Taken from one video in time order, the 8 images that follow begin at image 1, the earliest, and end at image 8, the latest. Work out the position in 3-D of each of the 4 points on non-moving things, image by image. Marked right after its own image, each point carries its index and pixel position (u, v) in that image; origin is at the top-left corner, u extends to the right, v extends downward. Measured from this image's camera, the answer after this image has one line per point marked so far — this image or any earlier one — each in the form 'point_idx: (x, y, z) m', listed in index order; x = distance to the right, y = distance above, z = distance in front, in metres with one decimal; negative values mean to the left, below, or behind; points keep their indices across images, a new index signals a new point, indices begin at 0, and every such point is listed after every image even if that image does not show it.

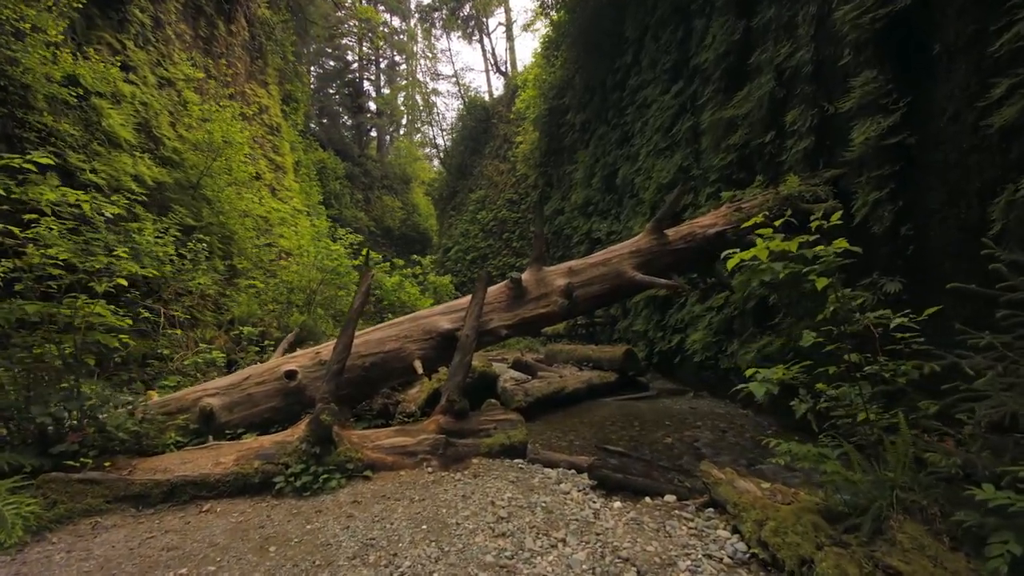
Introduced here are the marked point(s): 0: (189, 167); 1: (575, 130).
0: (-6.0, +2.3, +9.2) m
1: (+1.9, +4.6, +14.8) m
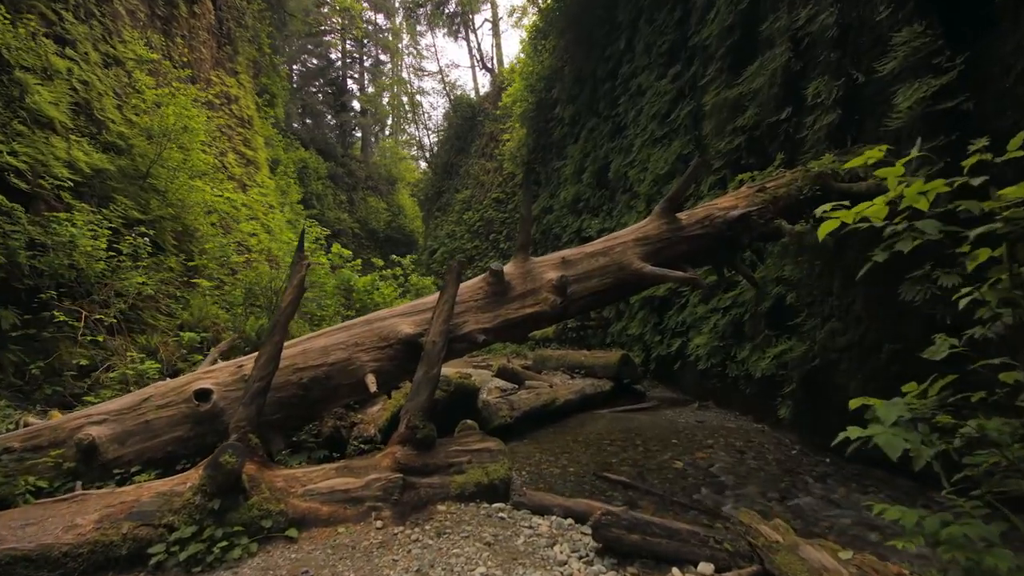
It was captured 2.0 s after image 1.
0: (-6.2, +2.2, +8.3) m
1: (+1.5, +4.6, +14.0) m
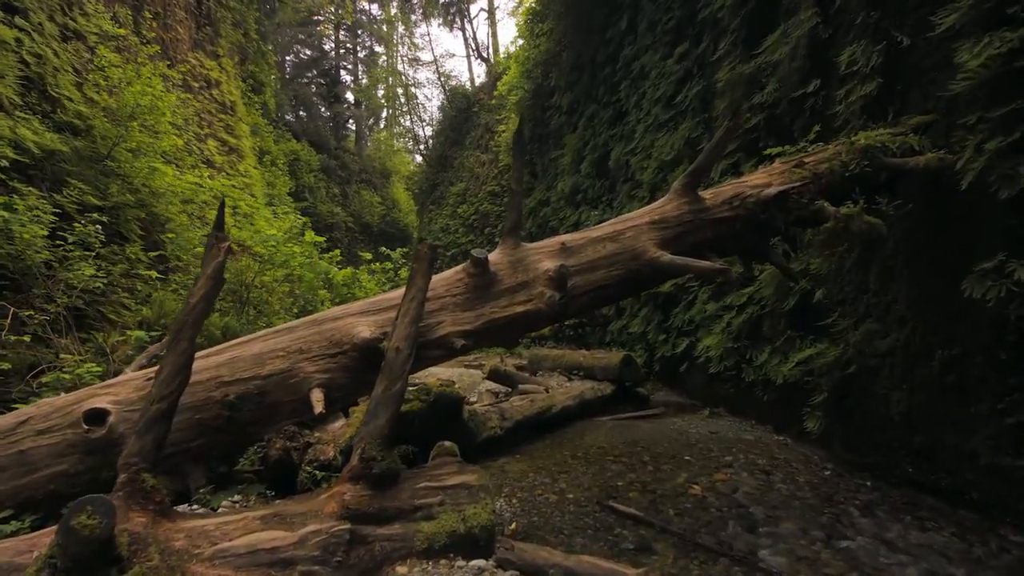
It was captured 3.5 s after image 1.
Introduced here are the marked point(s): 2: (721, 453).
0: (-6.3, +2.3, +7.6) m
1: (+1.3, +4.7, +13.4) m
2: (+1.8, -1.4, +4.4) m
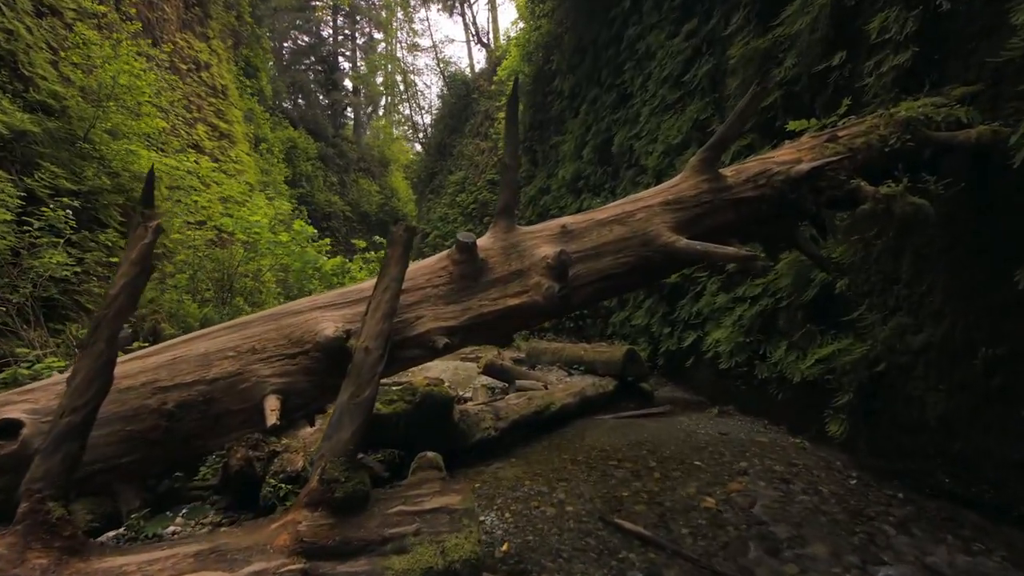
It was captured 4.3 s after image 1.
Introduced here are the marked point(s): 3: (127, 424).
0: (-6.3, +2.5, +7.2) m
1: (+1.3, +4.9, +12.9) m
2: (+1.8, -1.4, +4.0) m
3: (-1.7, -0.6, +2.2) m
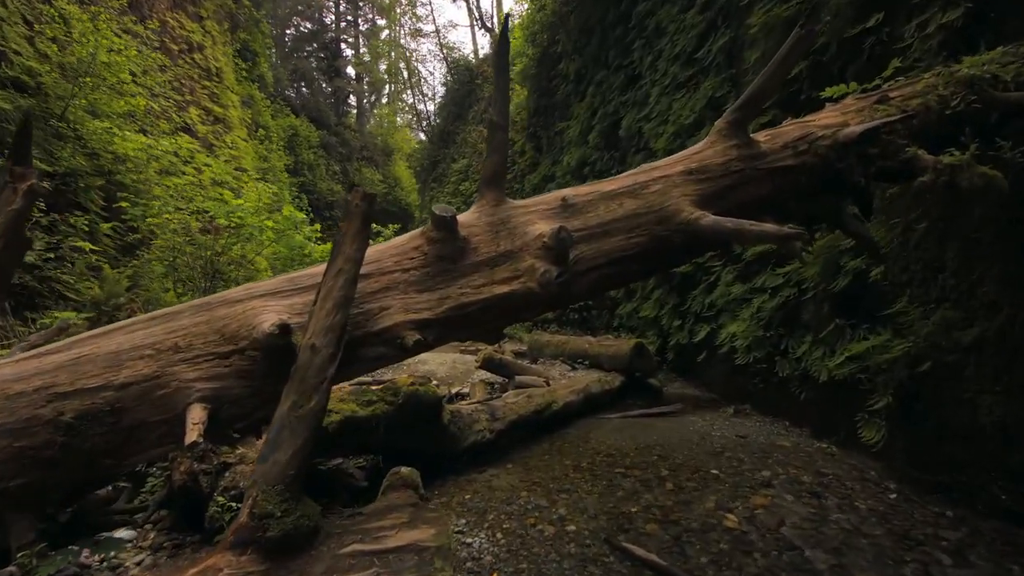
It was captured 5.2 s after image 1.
0: (-6.3, +2.7, +6.8) m
1: (+1.4, +5.2, +12.4) m
2: (+1.8, -1.3, +3.6) m
3: (-1.7, -0.5, +1.8) m
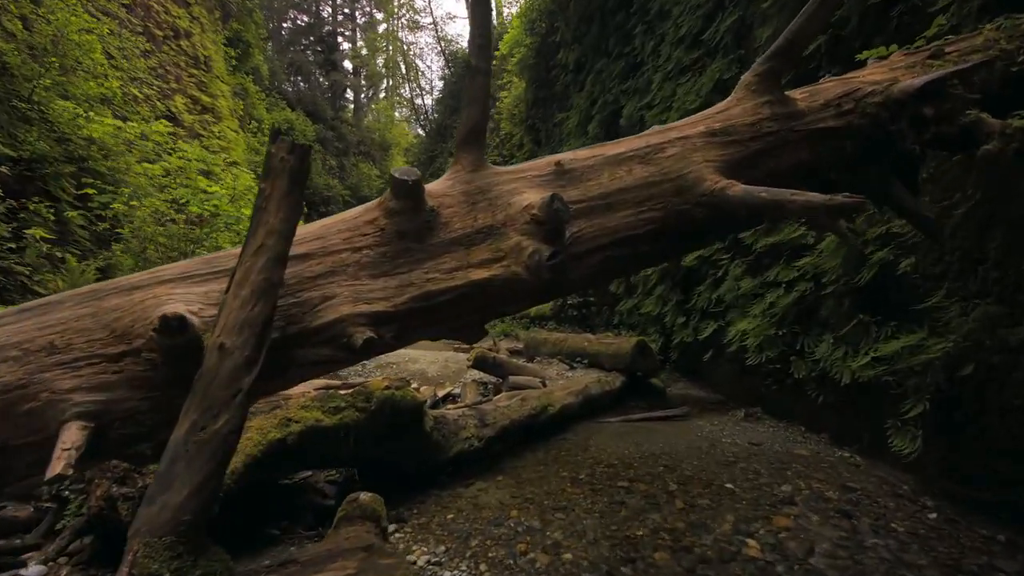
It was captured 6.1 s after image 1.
0: (-6.4, +2.8, +6.4) m
1: (+1.3, +5.3, +12.0) m
2: (+1.7, -1.2, +3.2) m
3: (-1.8, -0.5, +1.4) m
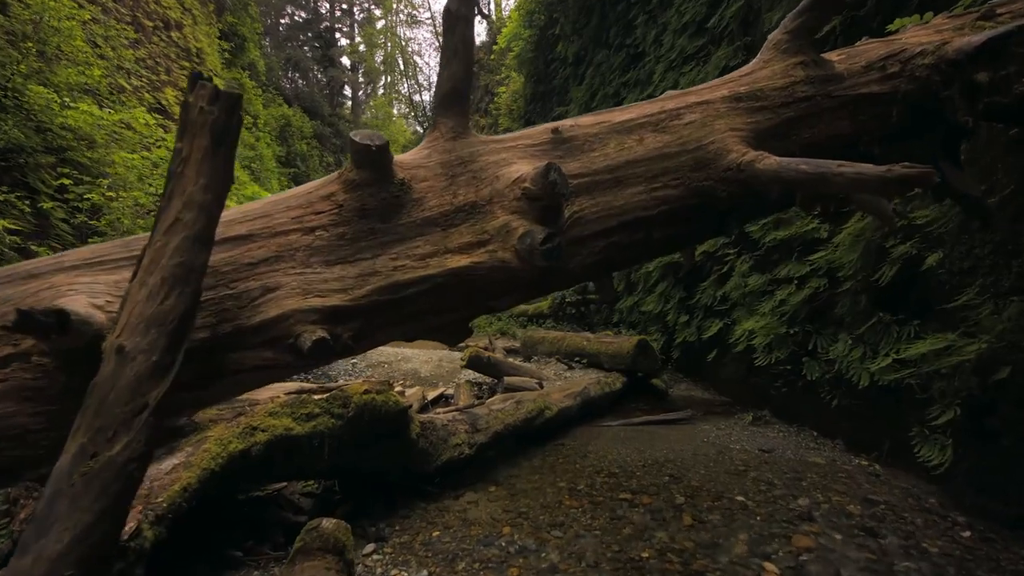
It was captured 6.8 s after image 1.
0: (-6.4, +2.8, +6.1) m
1: (+1.3, +5.3, +11.7) m
2: (+1.7, -1.2, +3.0) m
3: (-1.8, -0.5, +1.1) m
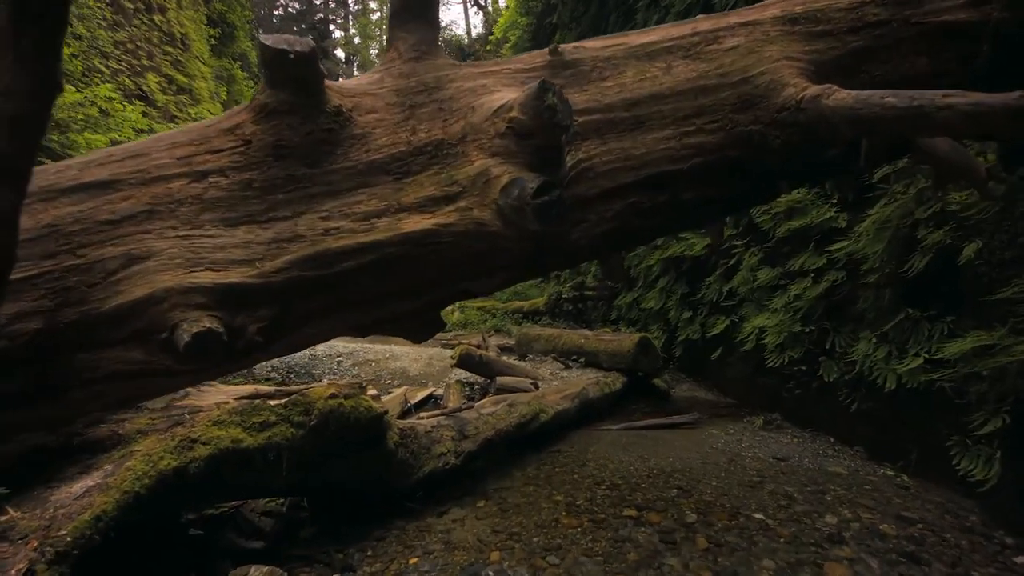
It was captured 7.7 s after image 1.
0: (-6.5, +2.9, +5.7) m
1: (+1.2, +5.4, +11.3) m
2: (+1.6, -1.2, +2.7) m
3: (-1.8, -0.4, +0.8) m
